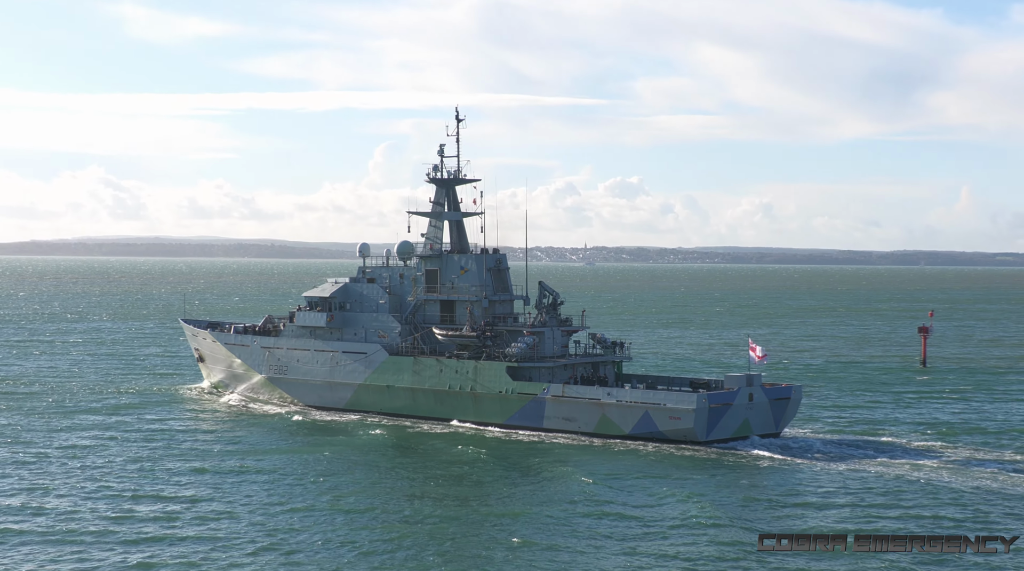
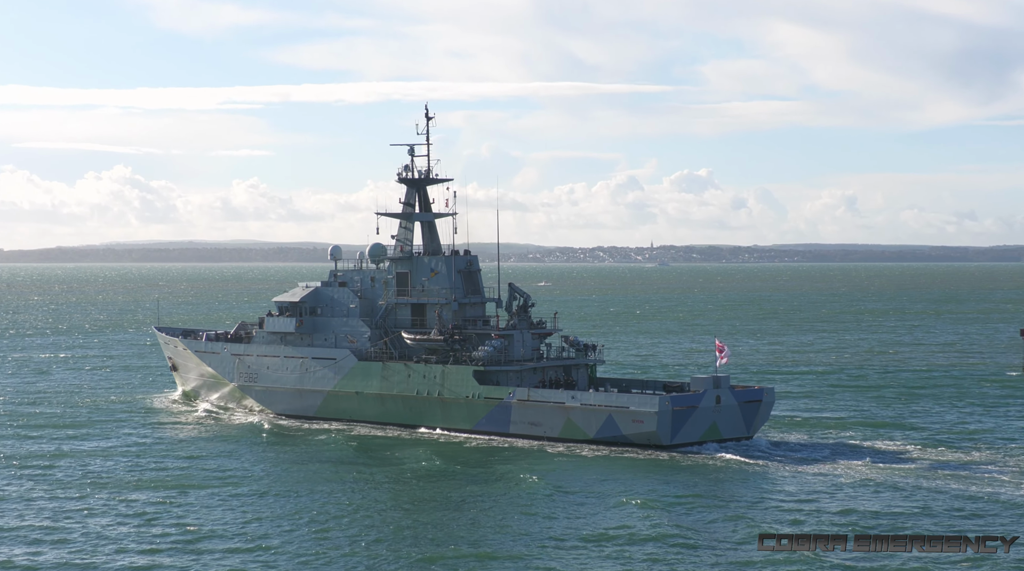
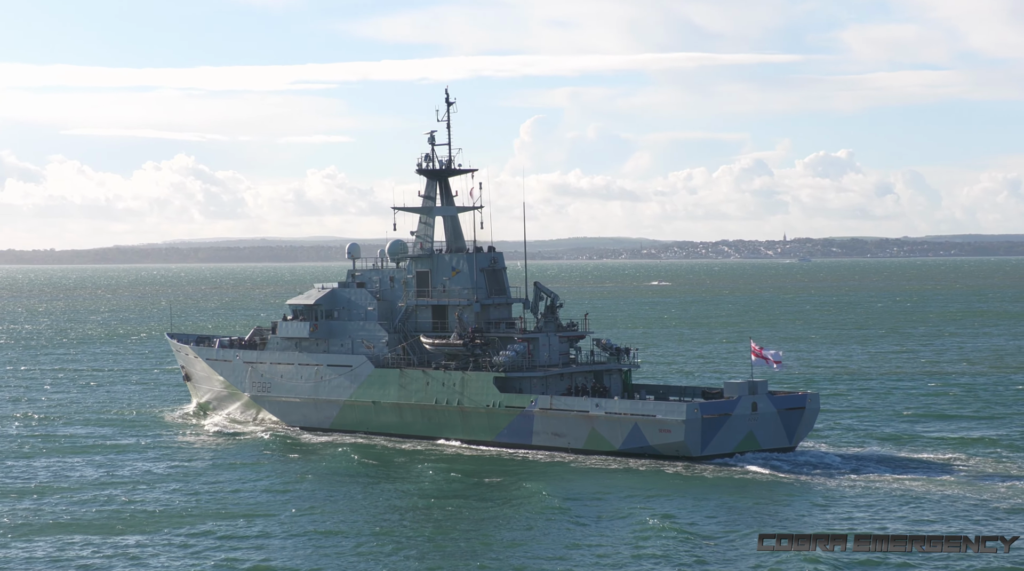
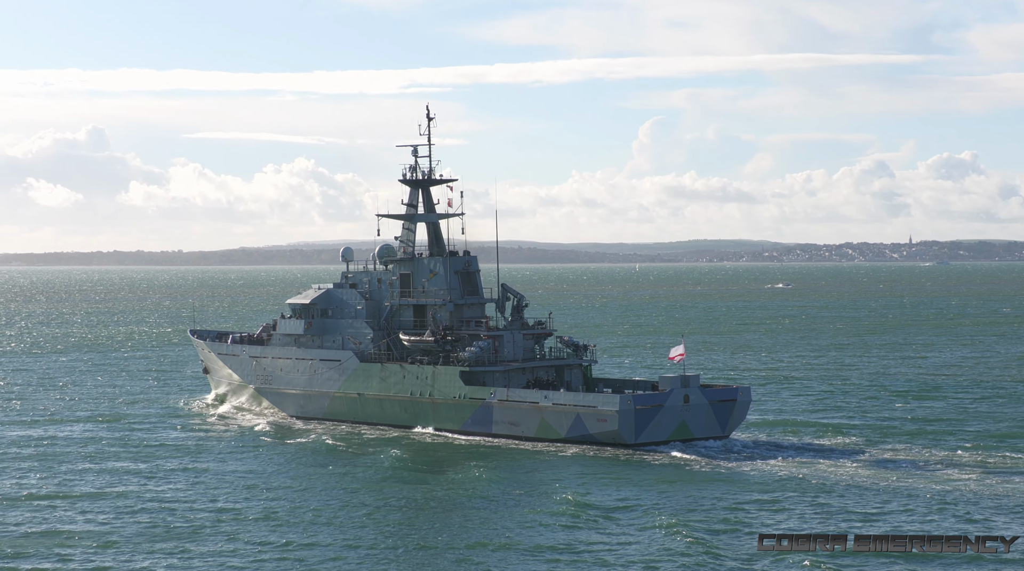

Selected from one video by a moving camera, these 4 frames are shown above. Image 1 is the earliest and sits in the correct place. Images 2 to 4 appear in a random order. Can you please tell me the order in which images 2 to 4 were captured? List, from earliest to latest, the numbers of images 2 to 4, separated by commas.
2, 3, 4
